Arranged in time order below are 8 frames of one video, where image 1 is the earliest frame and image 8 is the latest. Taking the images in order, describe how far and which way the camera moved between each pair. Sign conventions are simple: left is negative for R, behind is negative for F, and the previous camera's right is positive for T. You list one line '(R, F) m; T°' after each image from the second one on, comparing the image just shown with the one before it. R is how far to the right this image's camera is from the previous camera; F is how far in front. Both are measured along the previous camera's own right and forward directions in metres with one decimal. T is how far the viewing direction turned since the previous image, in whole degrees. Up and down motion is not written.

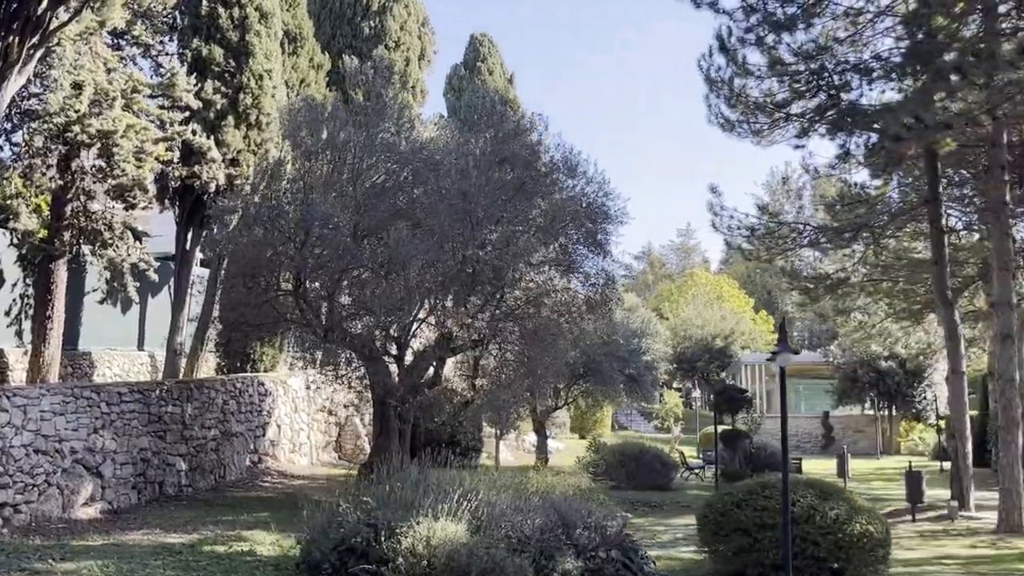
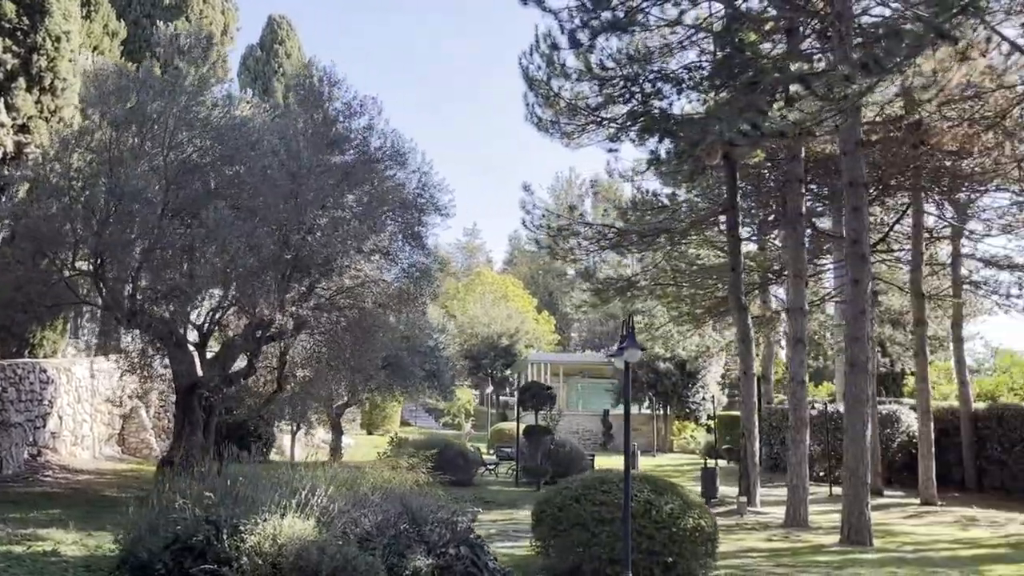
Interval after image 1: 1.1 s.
(-0.4, +0.2) m; +11°
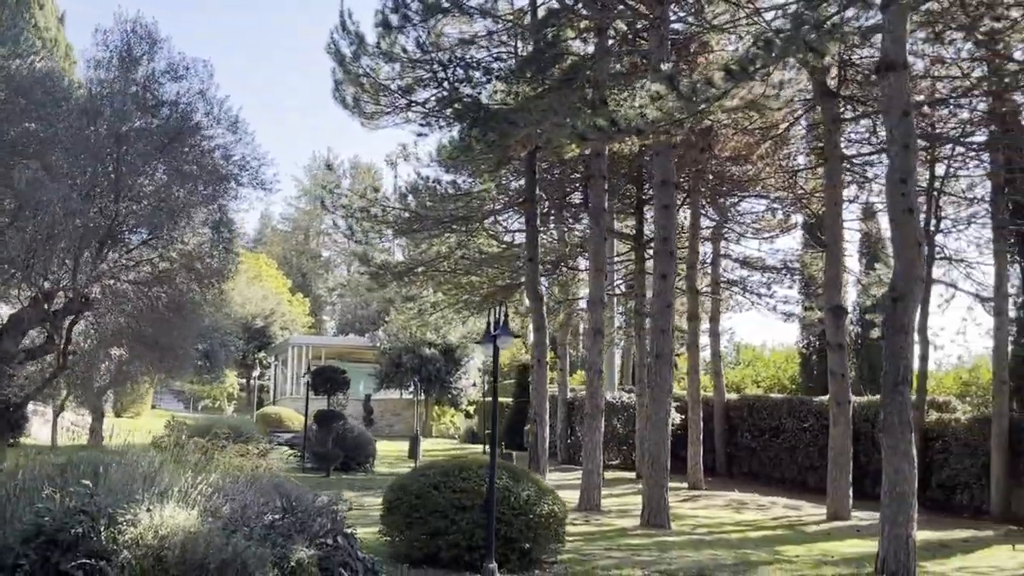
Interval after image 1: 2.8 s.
(-0.7, +0.2) m; +13°
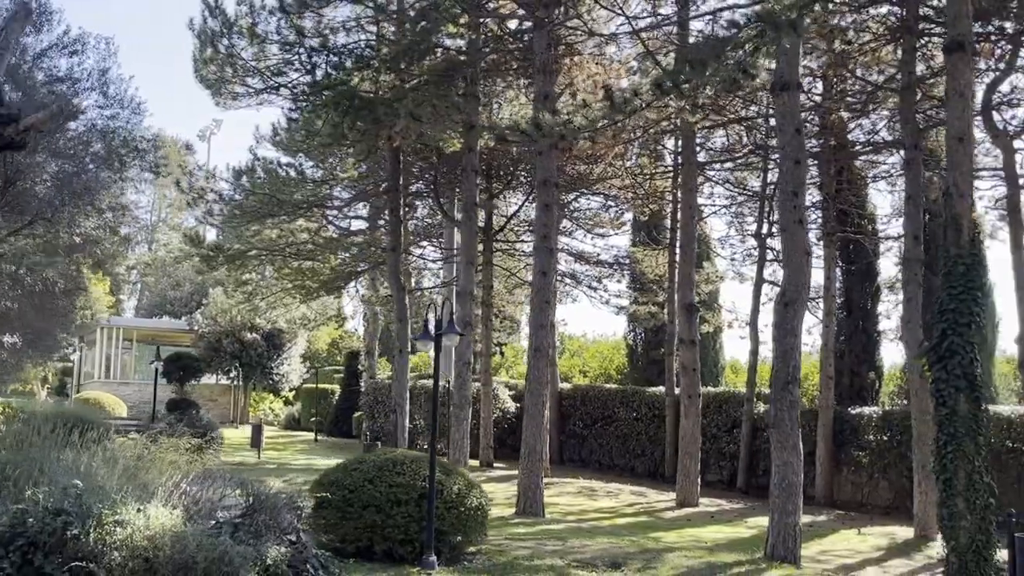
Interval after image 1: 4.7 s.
(-0.9, -0.1) m; +10°
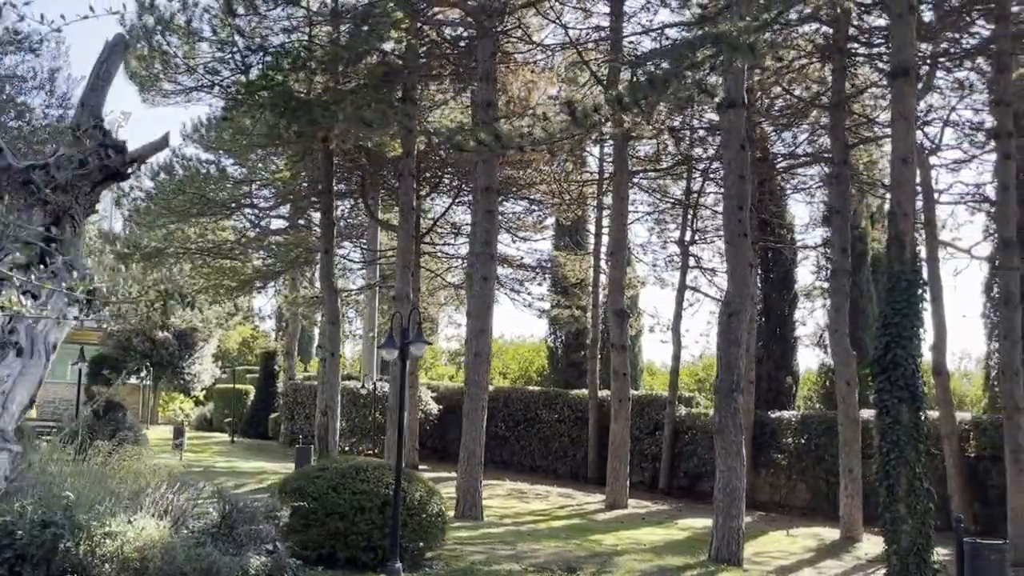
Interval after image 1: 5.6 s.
(-0.4, -0.1) m; +5°
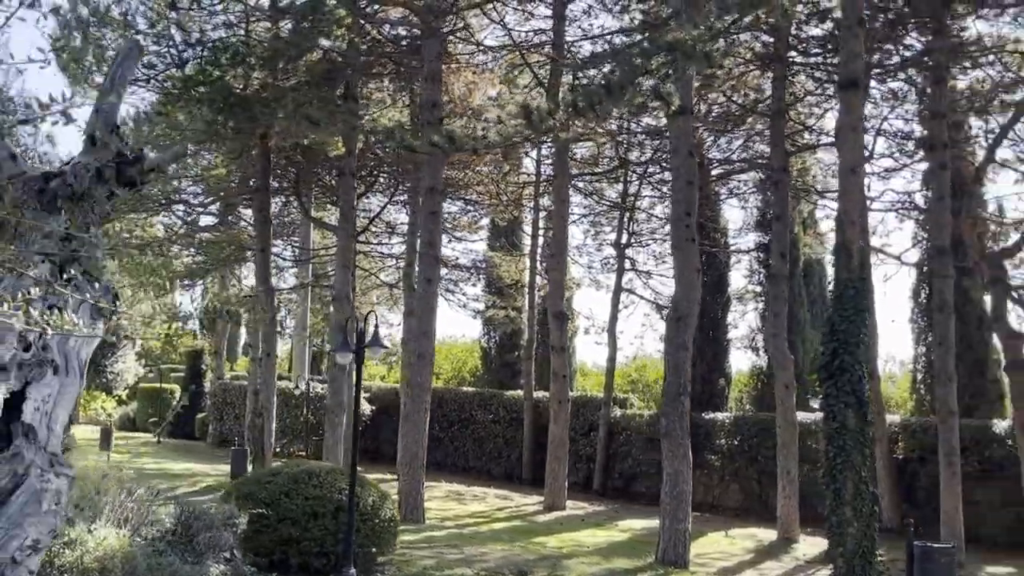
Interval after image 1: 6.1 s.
(-0.2, 0.0) m; +4°
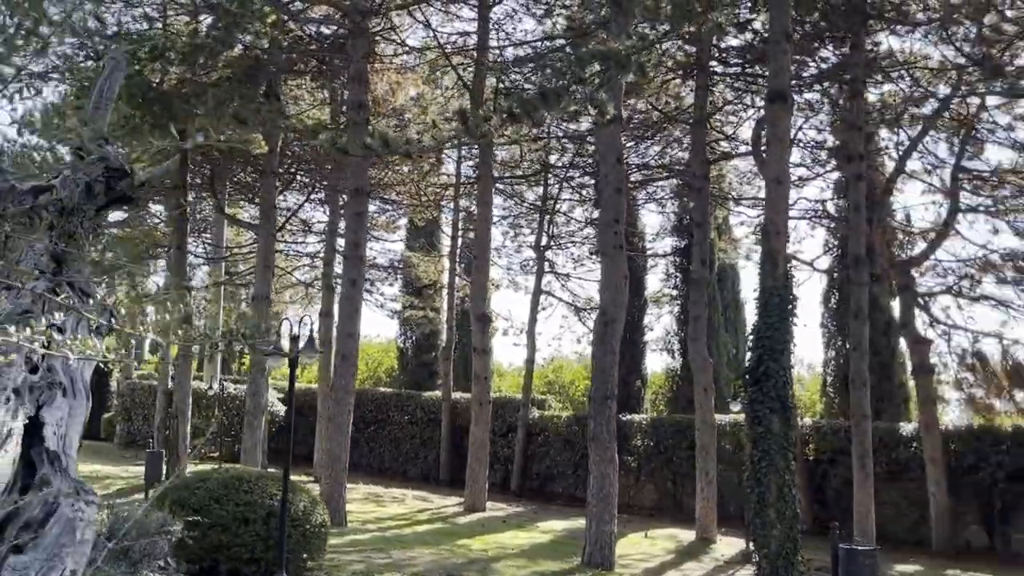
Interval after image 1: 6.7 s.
(-0.2, 0.0) m; +5°
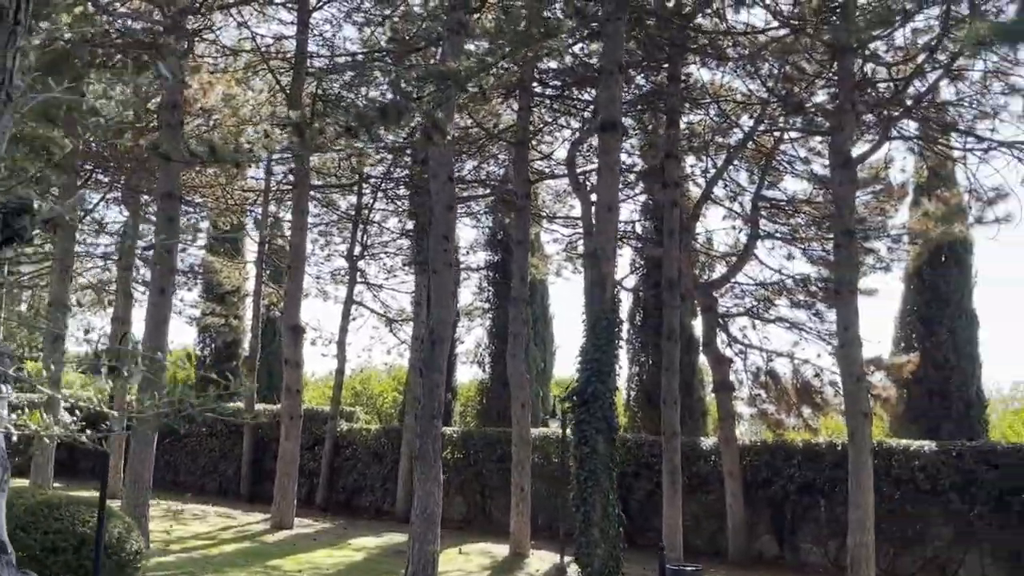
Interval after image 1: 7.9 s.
(-0.2, +0.1) m; +11°
